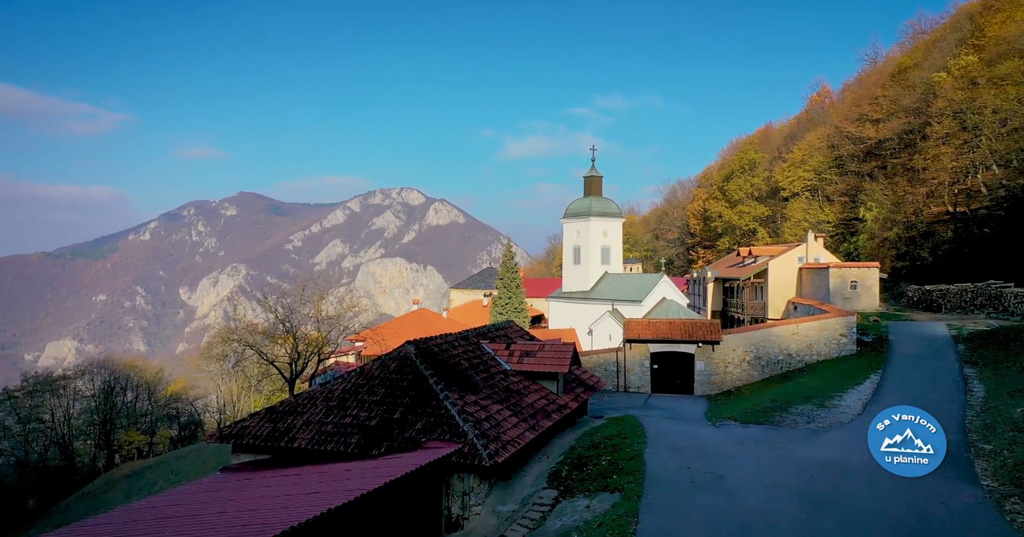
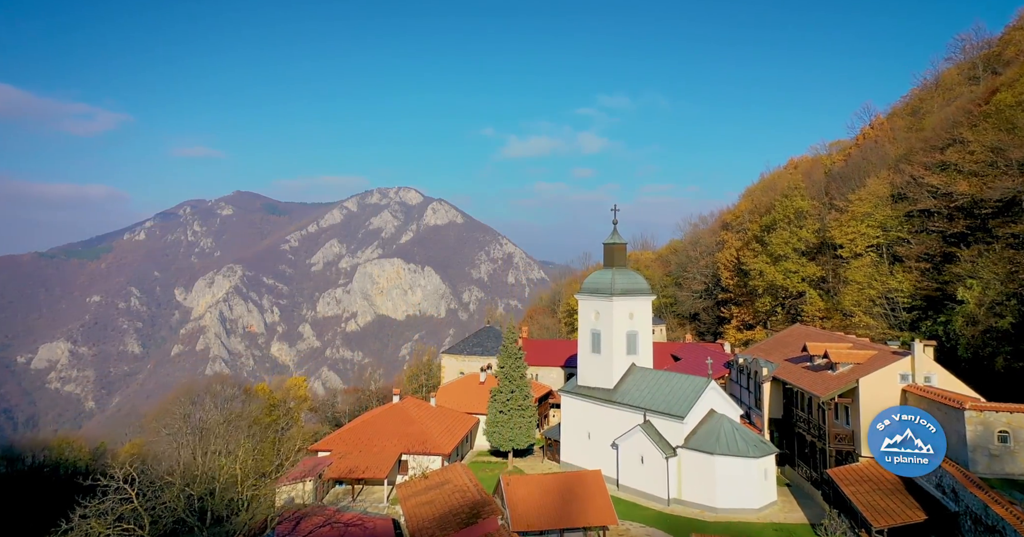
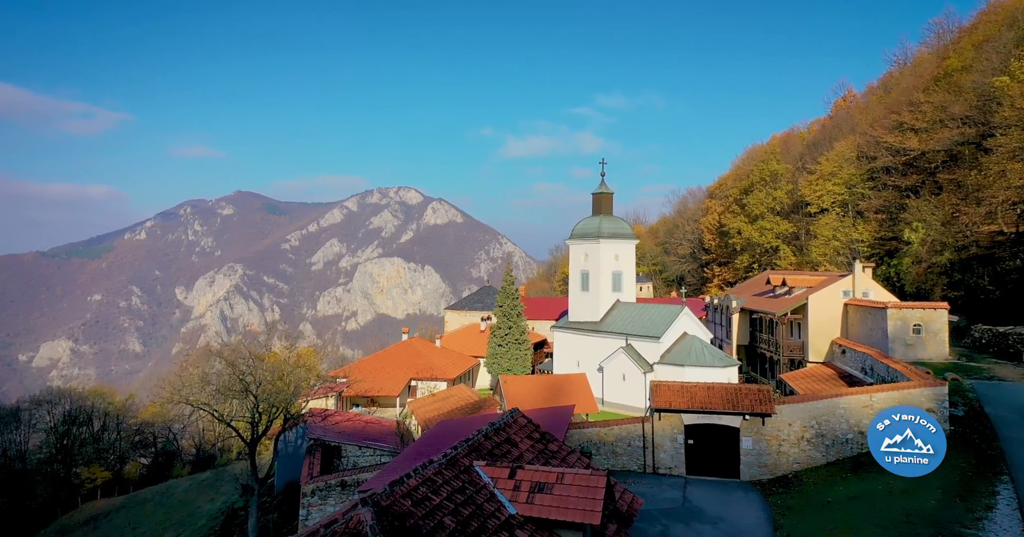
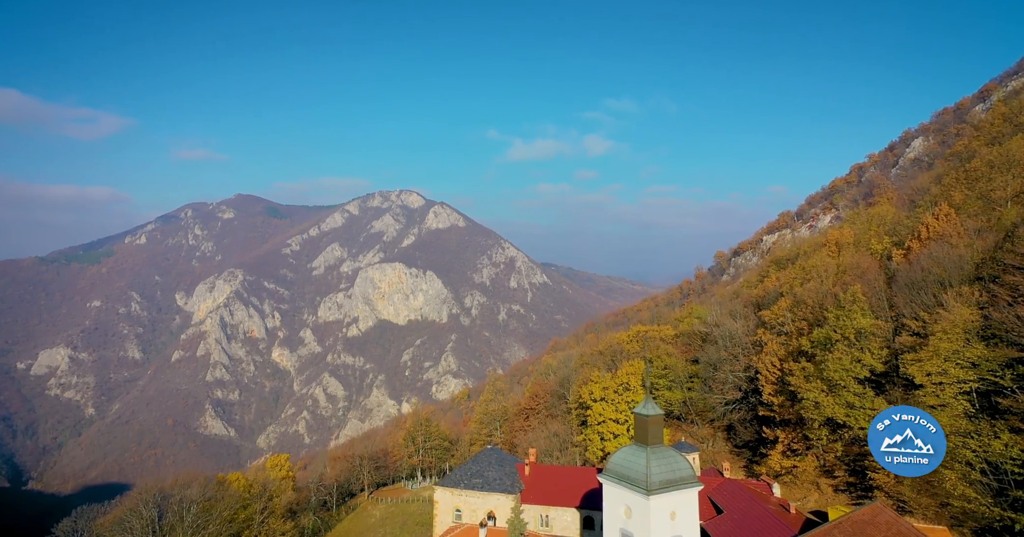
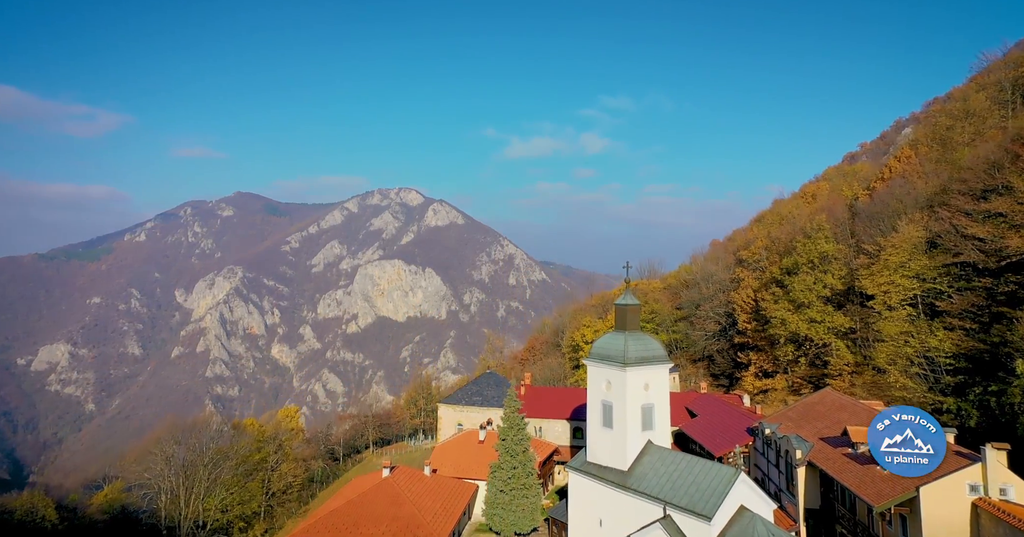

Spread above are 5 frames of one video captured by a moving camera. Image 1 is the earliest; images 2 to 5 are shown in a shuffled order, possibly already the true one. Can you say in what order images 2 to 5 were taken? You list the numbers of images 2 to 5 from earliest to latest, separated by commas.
3, 2, 5, 4
